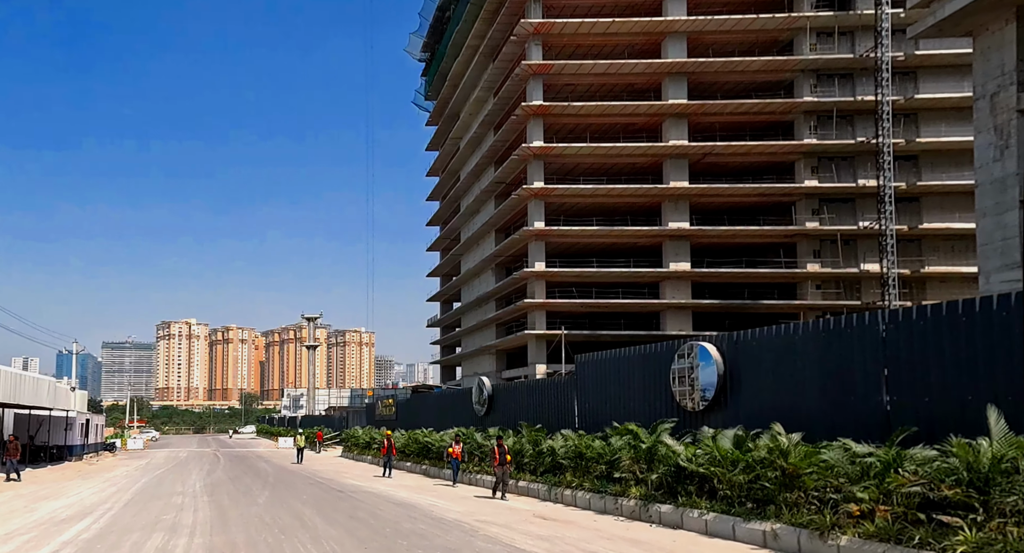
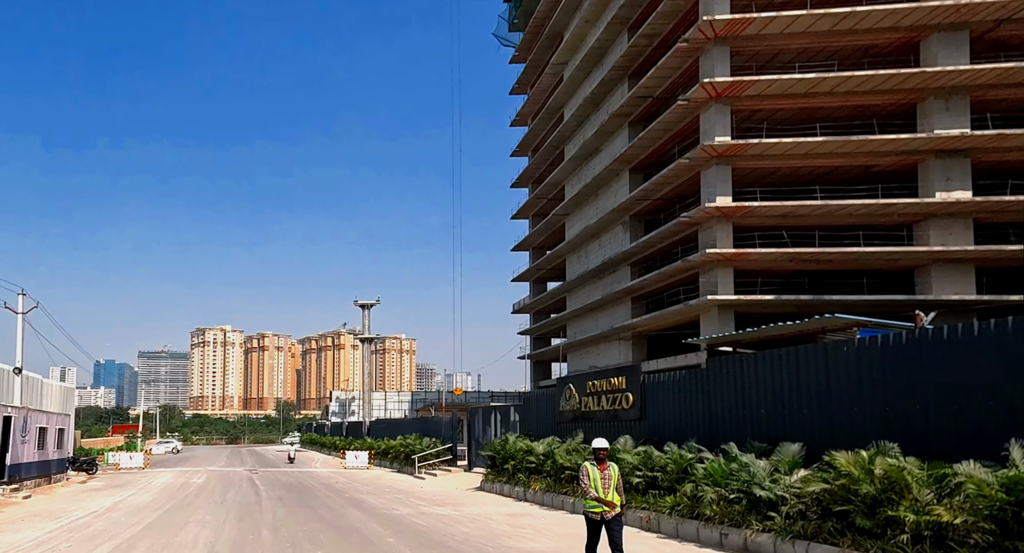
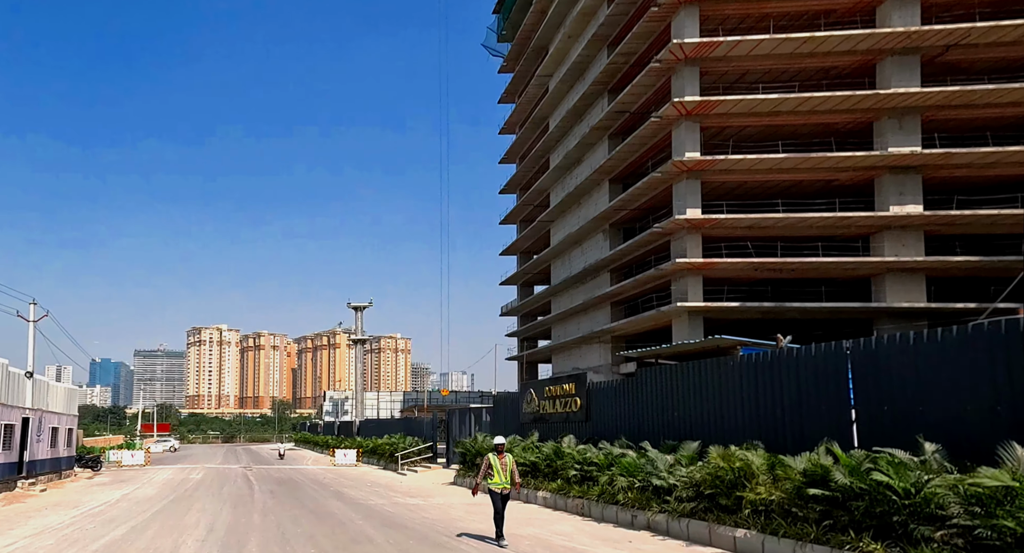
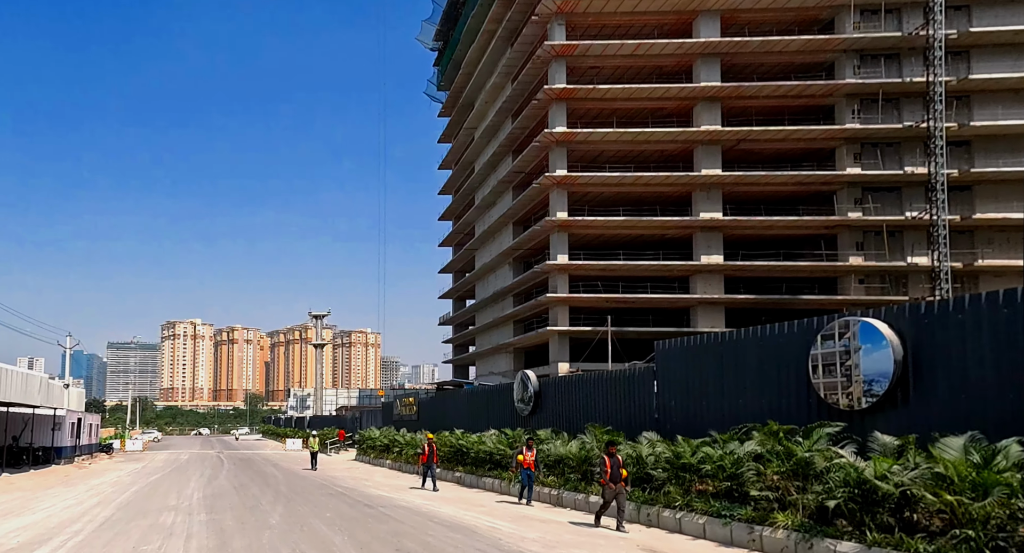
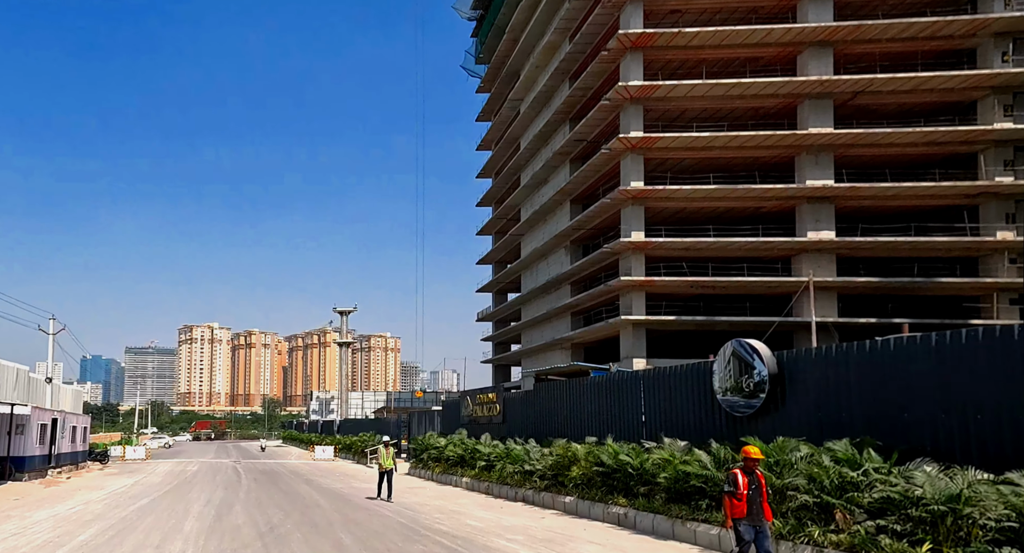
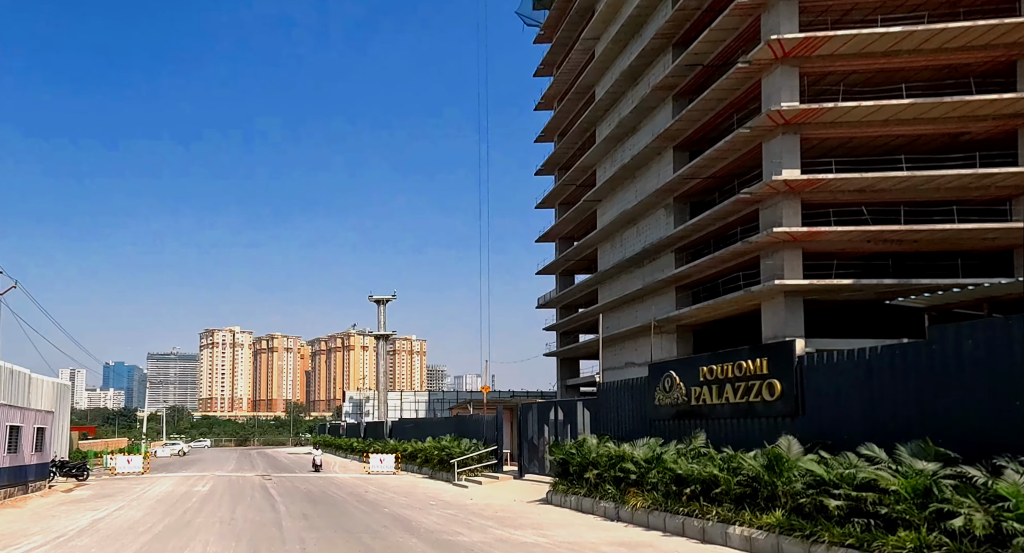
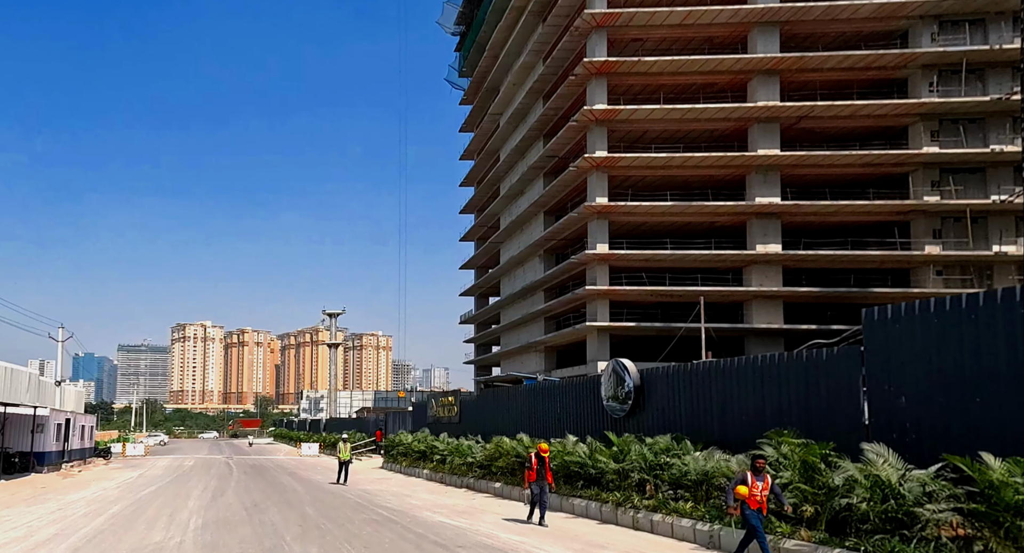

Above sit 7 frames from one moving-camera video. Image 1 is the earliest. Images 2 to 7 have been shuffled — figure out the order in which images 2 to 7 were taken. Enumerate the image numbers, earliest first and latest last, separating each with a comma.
4, 7, 5, 3, 2, 6
